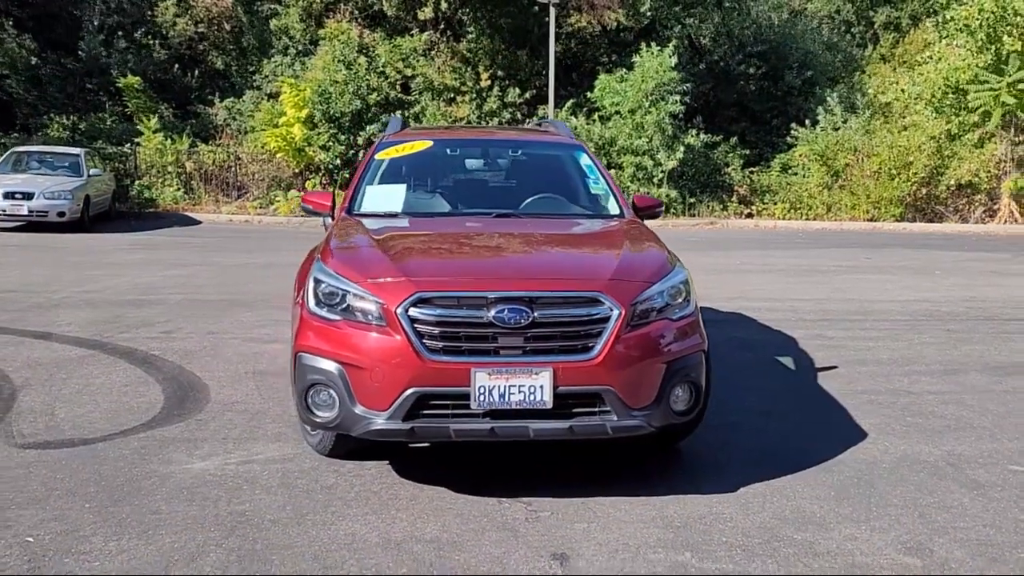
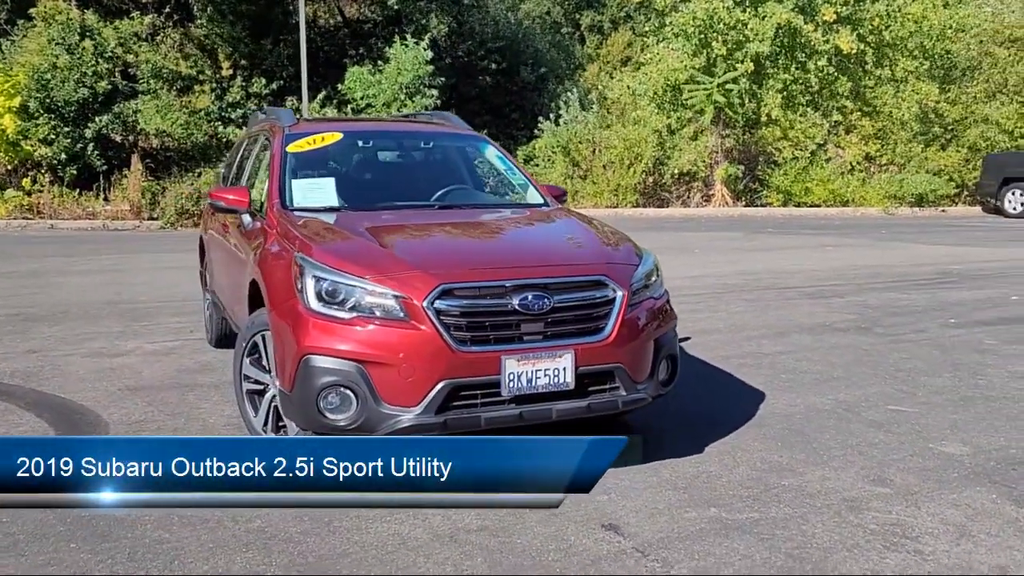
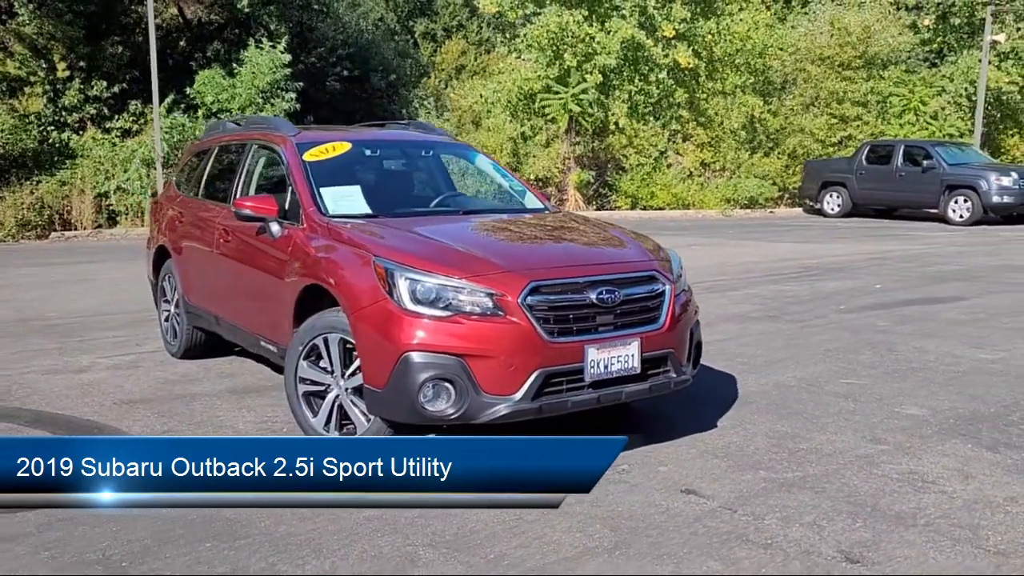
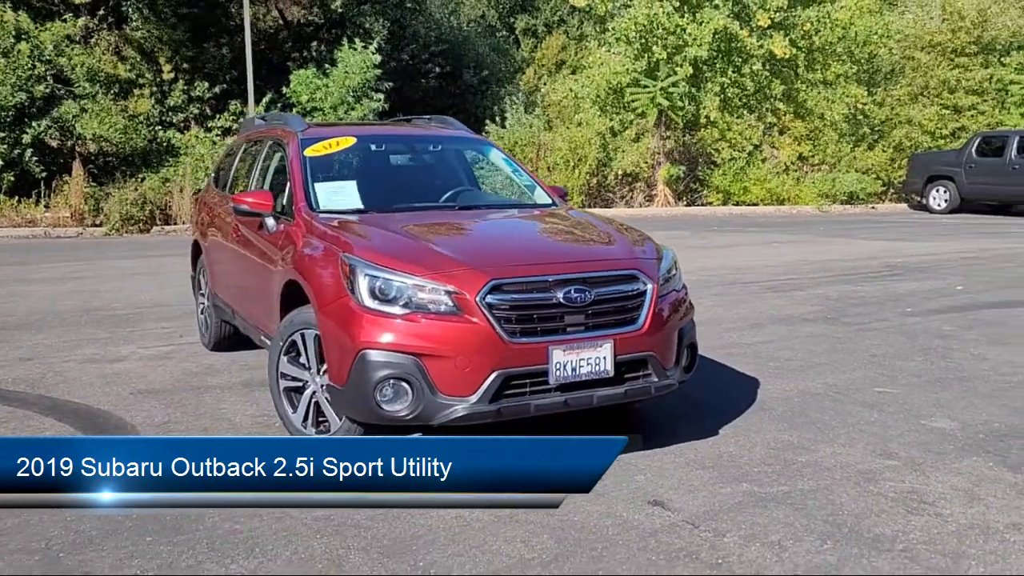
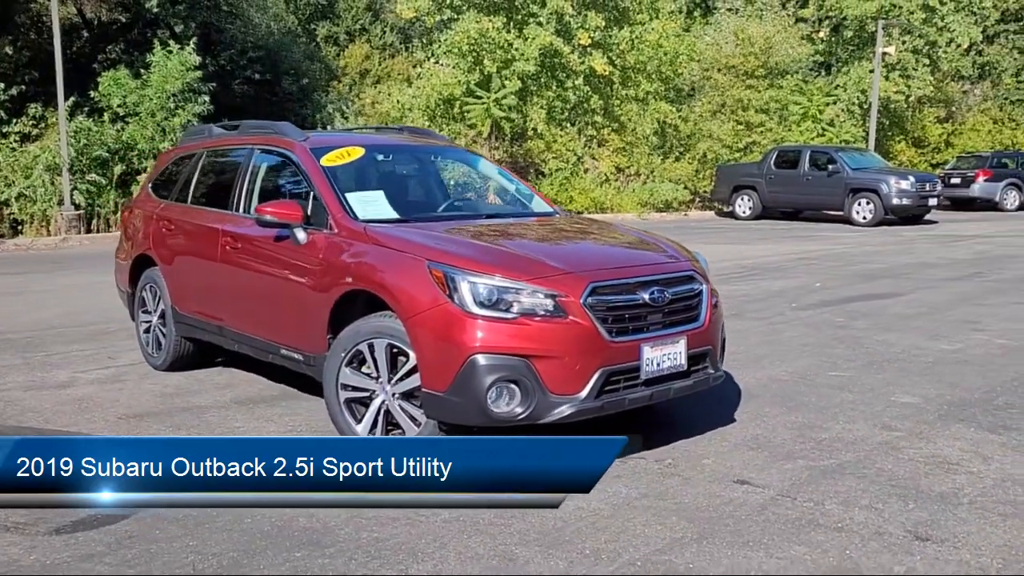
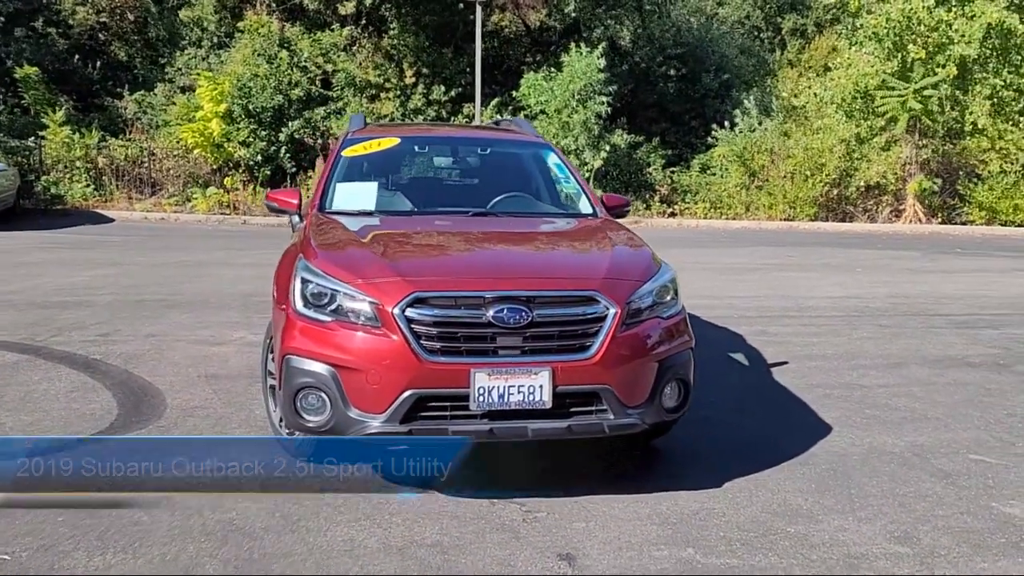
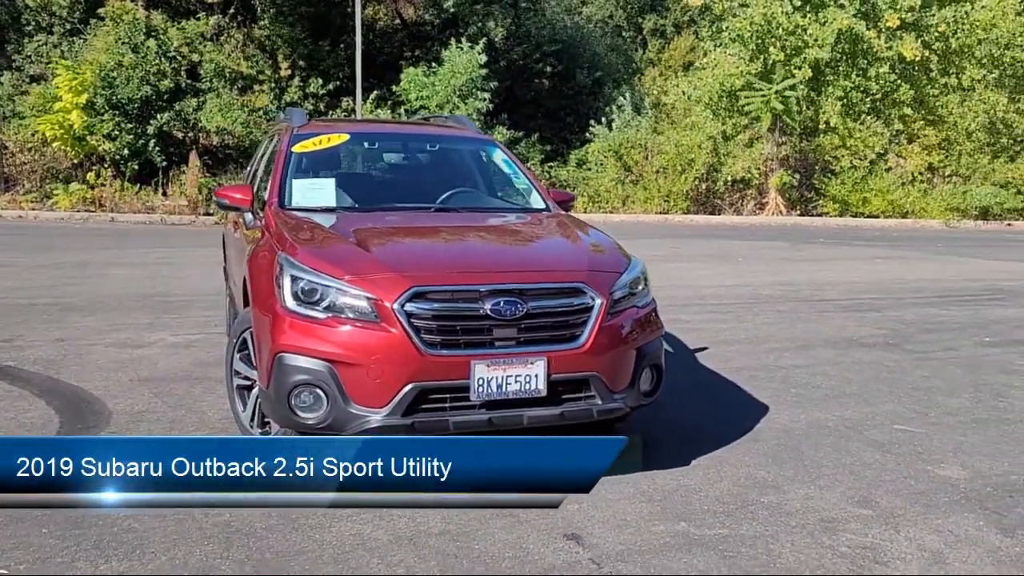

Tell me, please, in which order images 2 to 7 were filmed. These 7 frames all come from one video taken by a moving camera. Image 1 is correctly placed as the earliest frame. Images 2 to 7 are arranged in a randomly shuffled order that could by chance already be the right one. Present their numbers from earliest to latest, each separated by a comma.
6, 7, 2, 4, 3, 5
